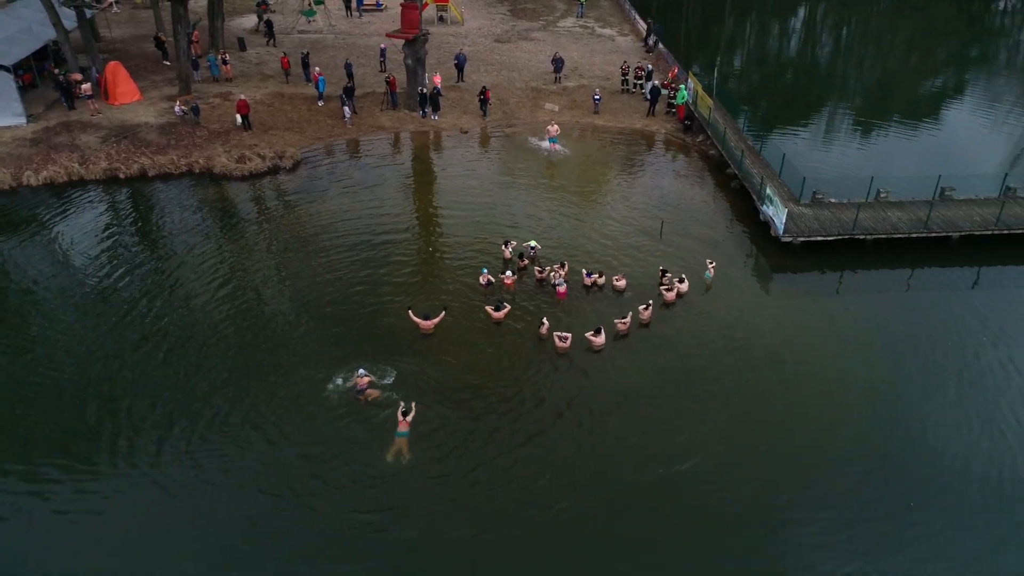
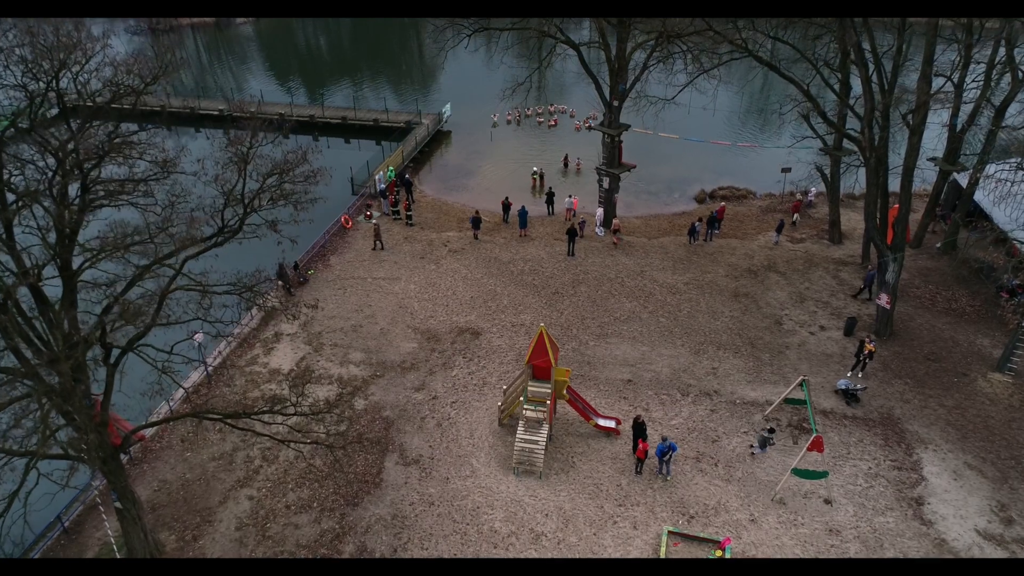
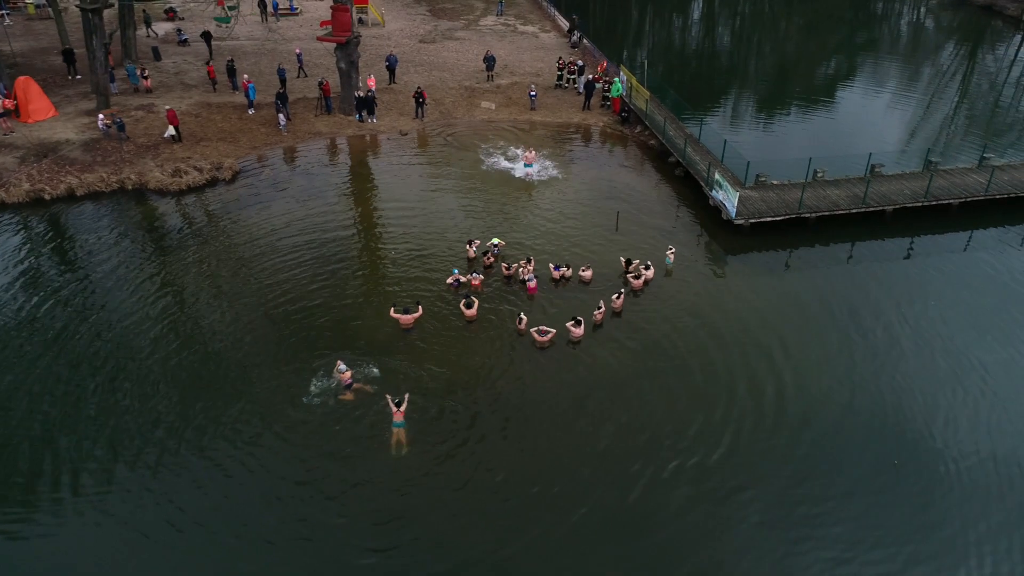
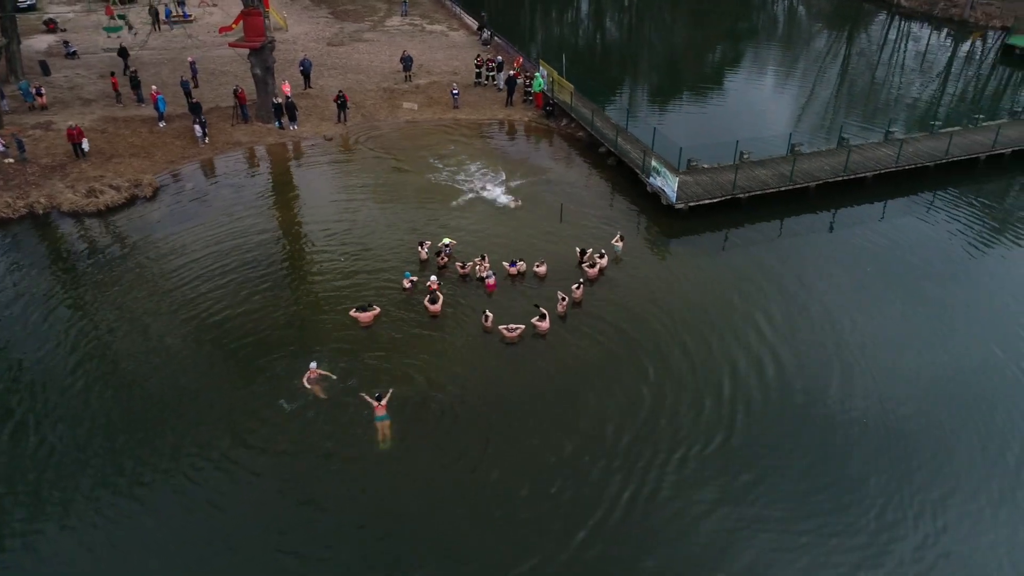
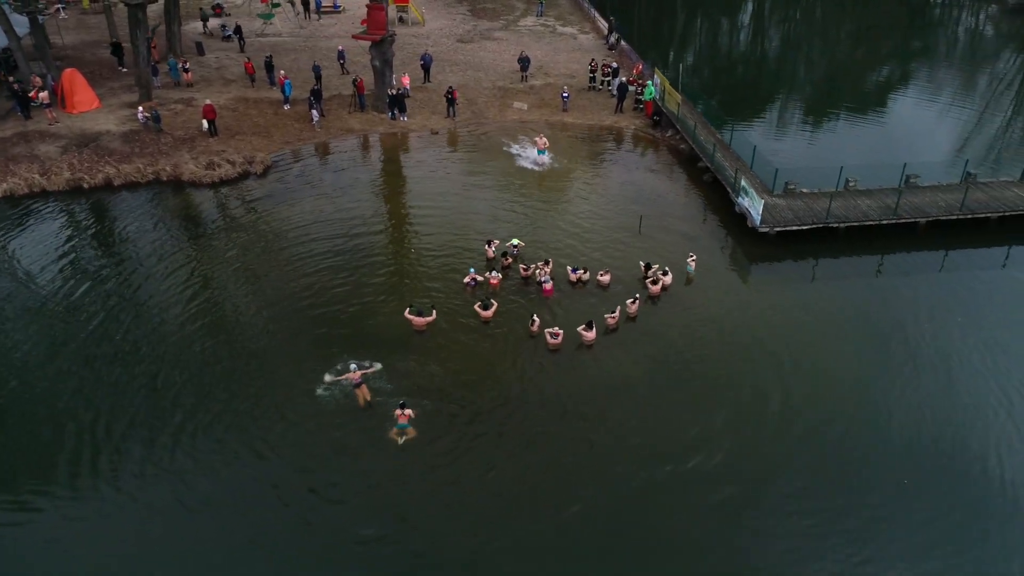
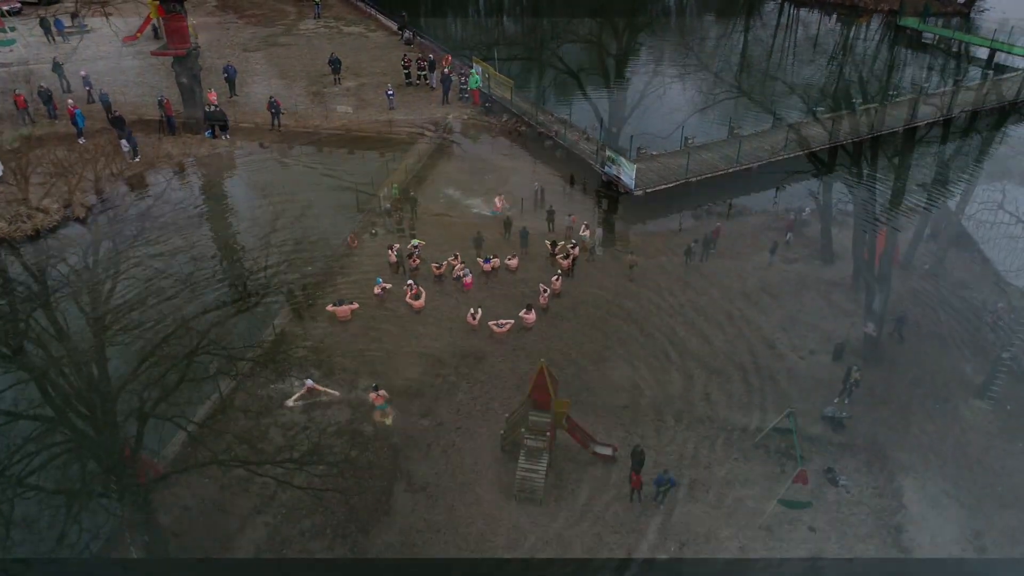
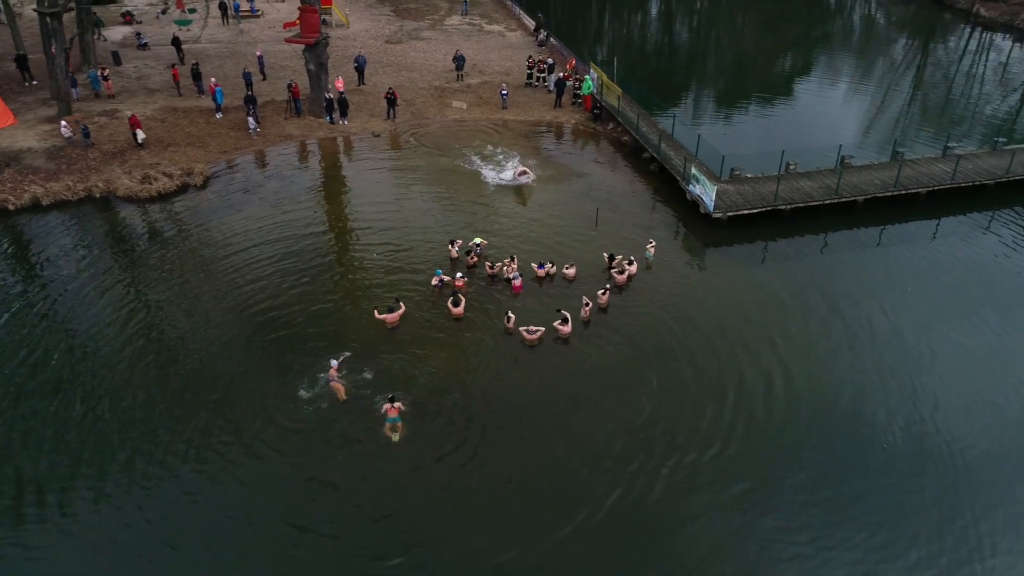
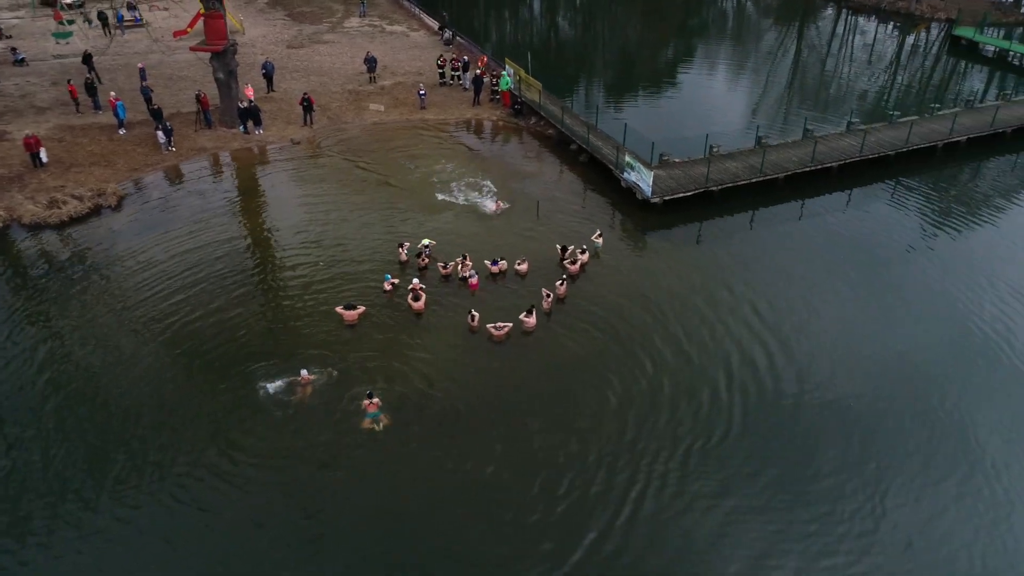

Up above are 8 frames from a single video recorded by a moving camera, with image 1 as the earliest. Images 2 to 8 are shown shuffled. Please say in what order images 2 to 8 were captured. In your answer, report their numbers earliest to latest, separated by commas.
5, 3, 7, 4, 8, 6, 2
